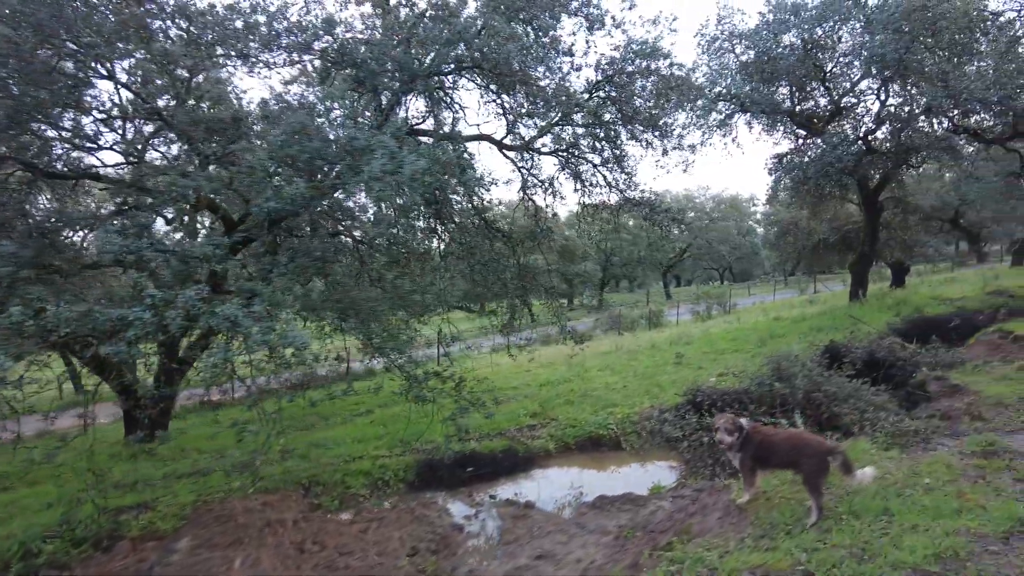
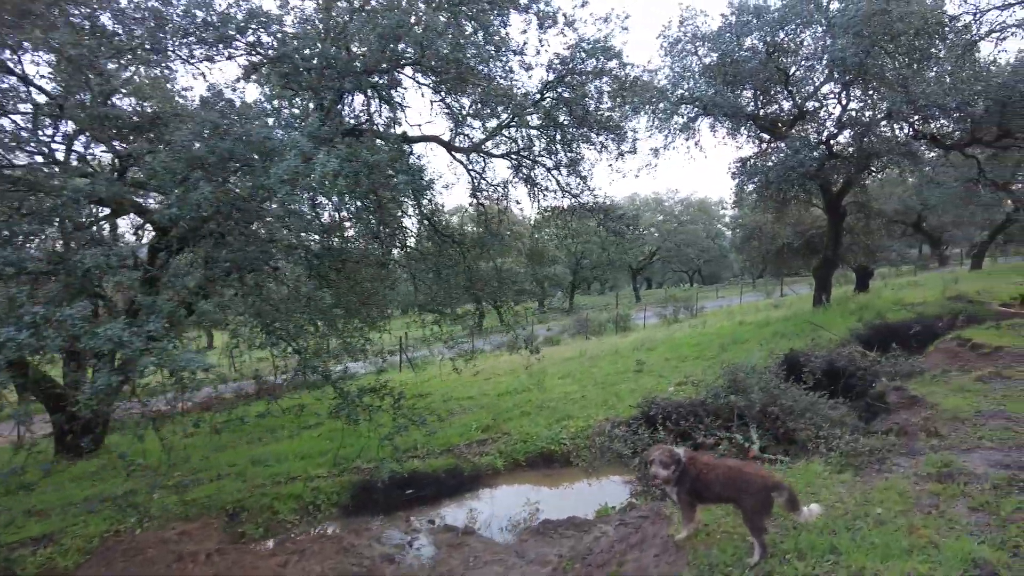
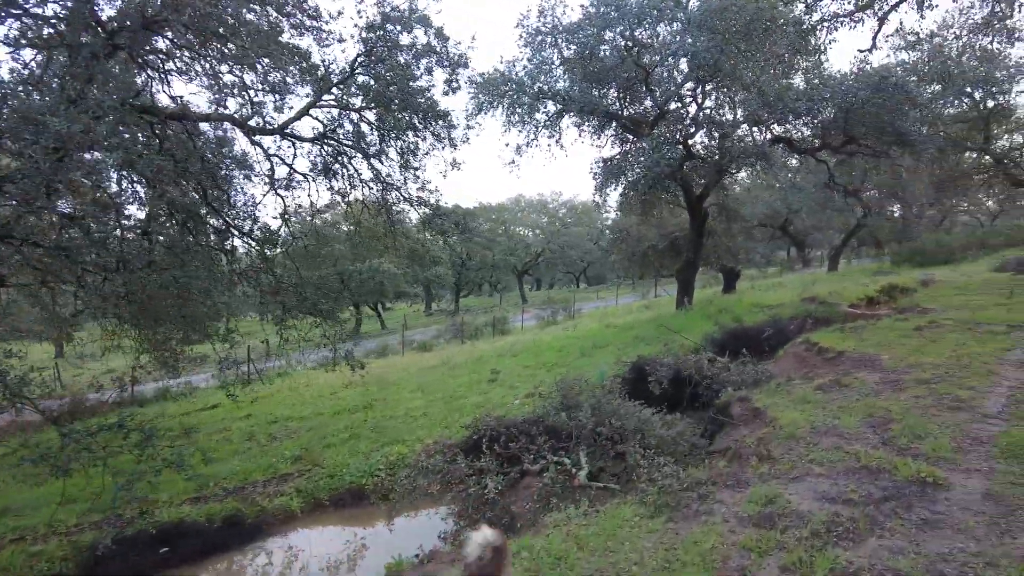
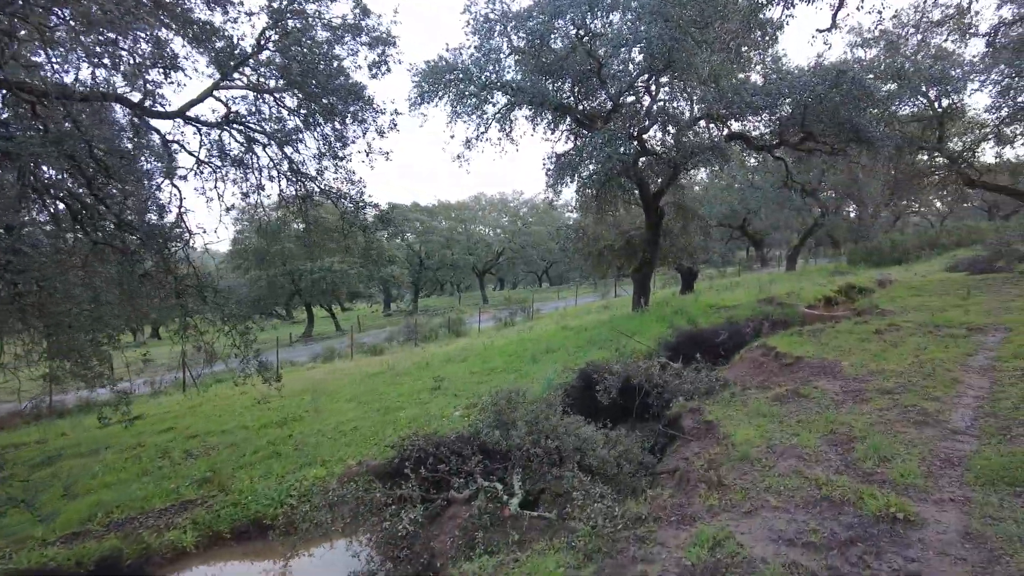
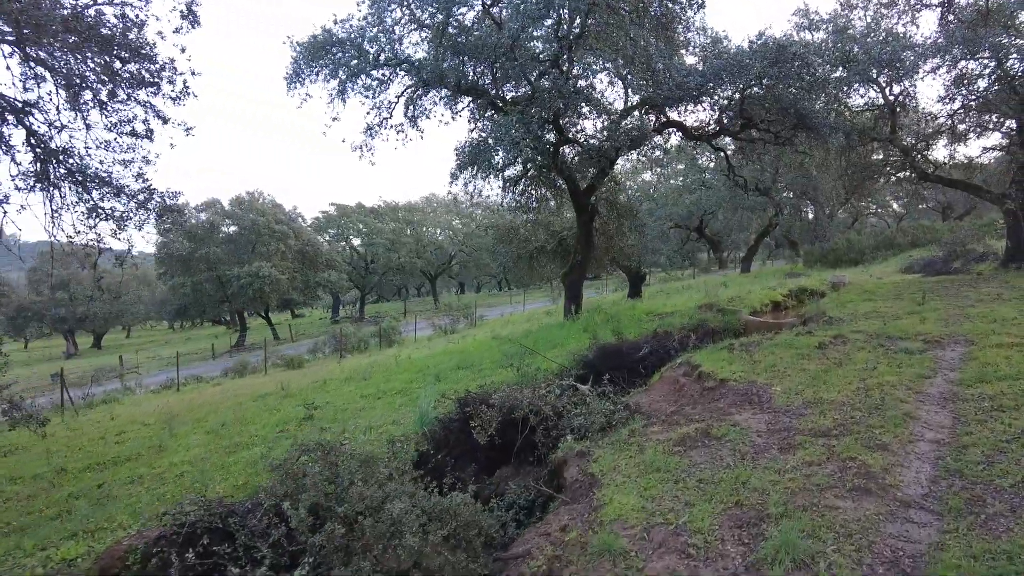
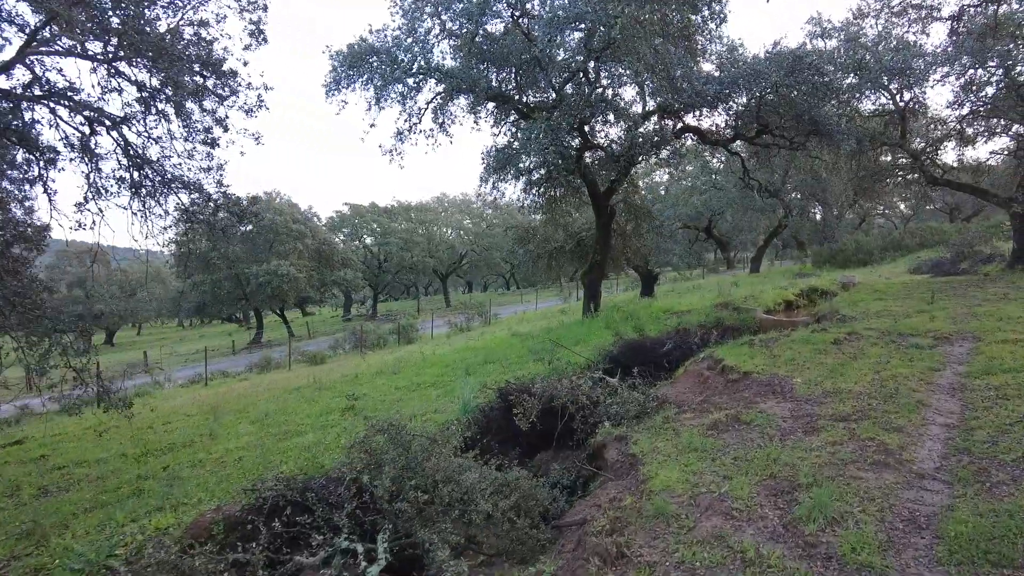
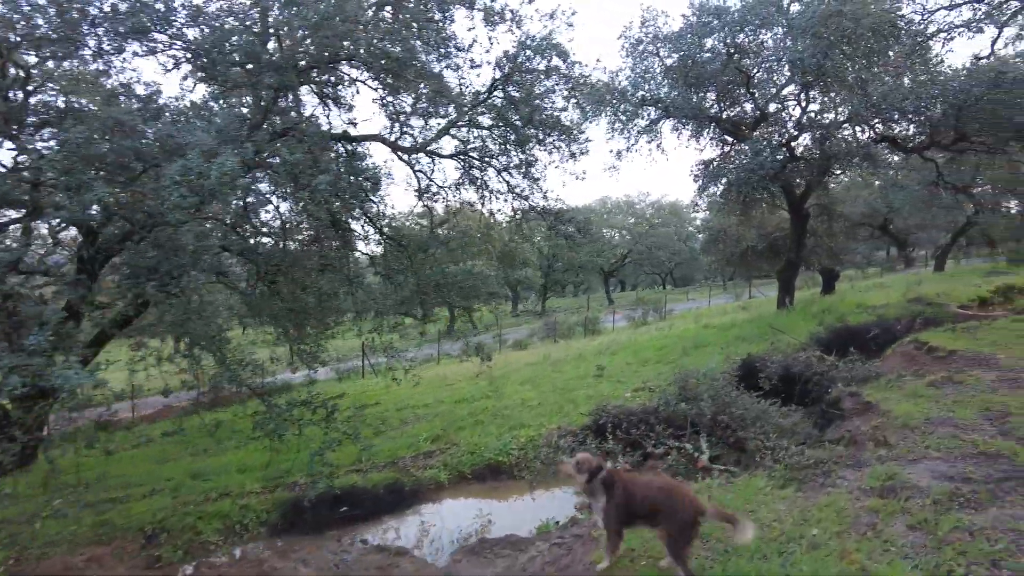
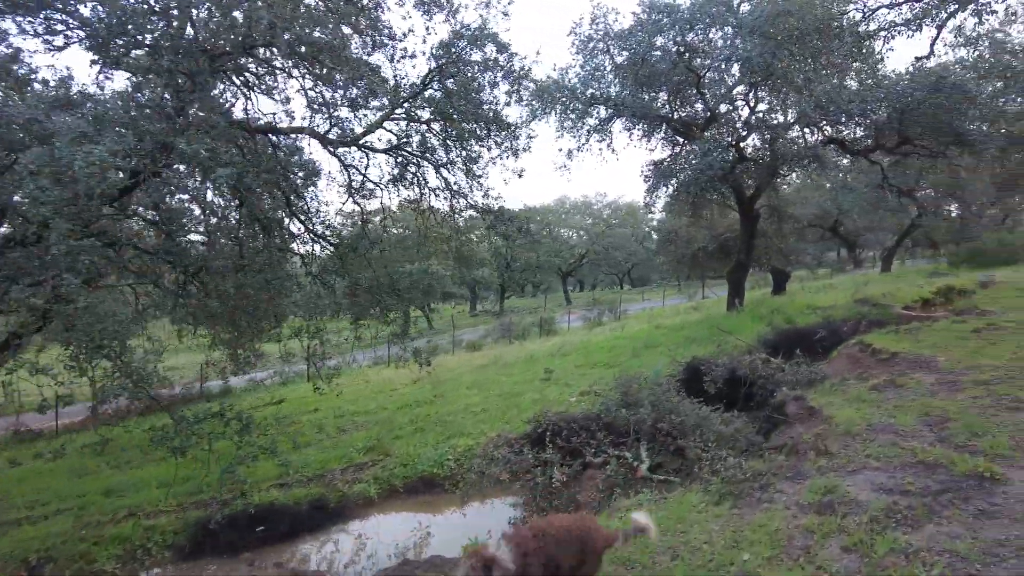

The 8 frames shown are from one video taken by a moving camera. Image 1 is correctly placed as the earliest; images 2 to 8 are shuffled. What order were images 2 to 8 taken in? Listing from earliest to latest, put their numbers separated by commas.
2, 7, 8, 3, 4, 6, 5
